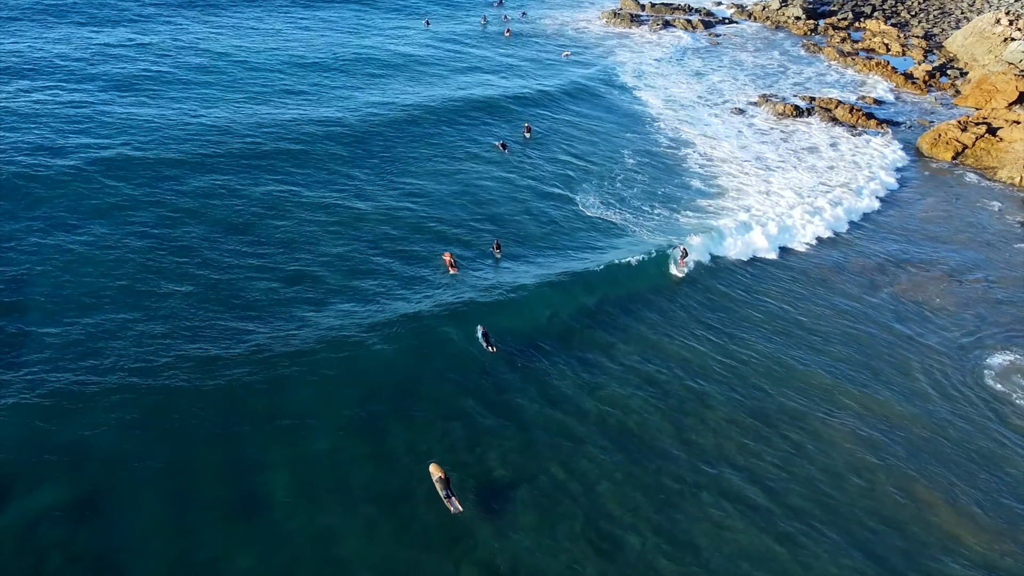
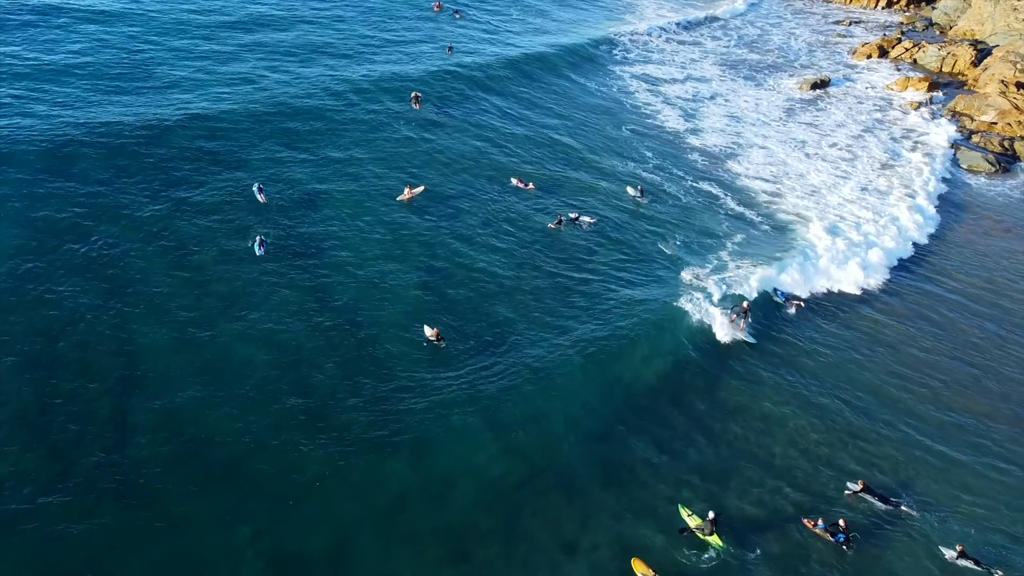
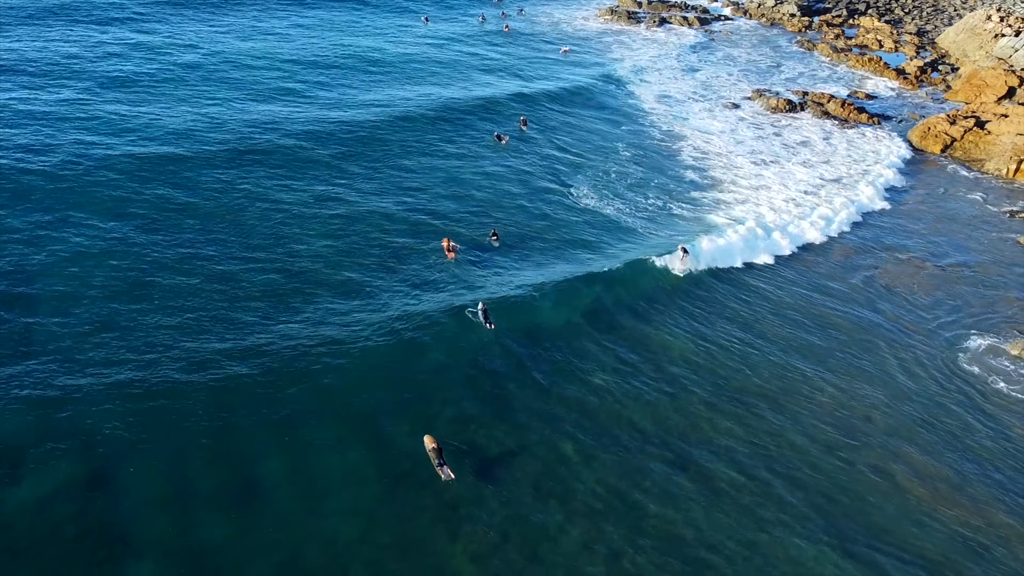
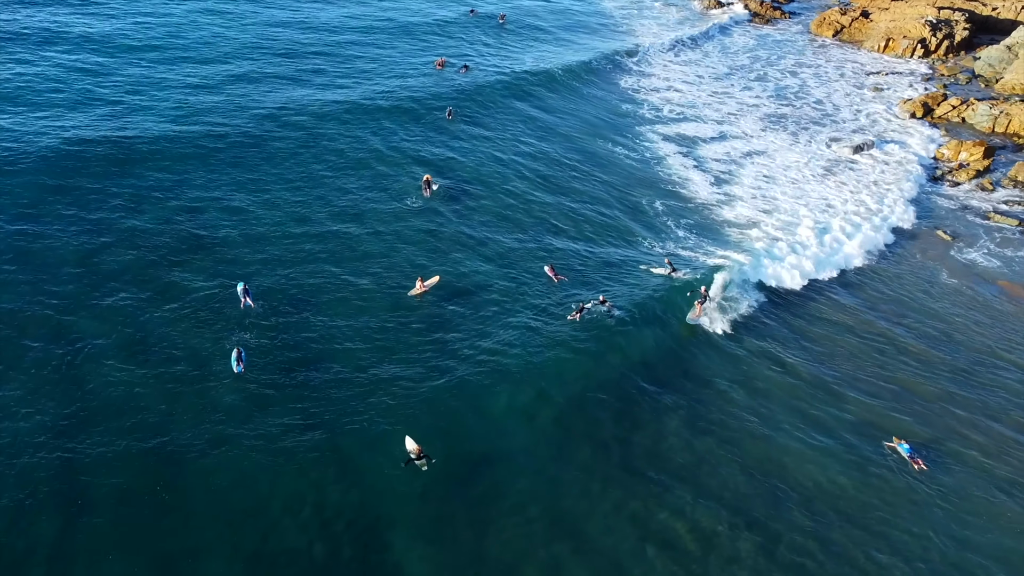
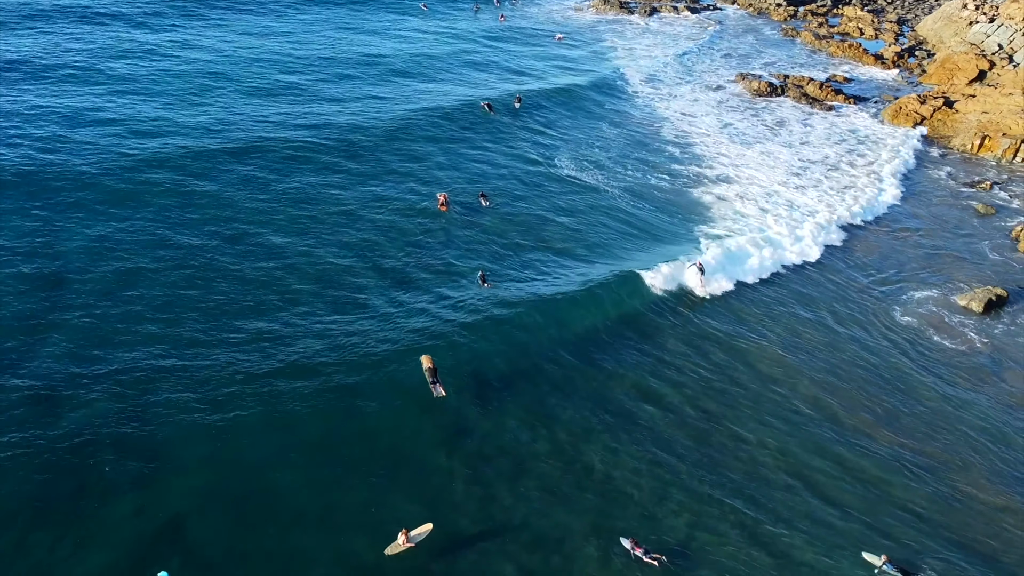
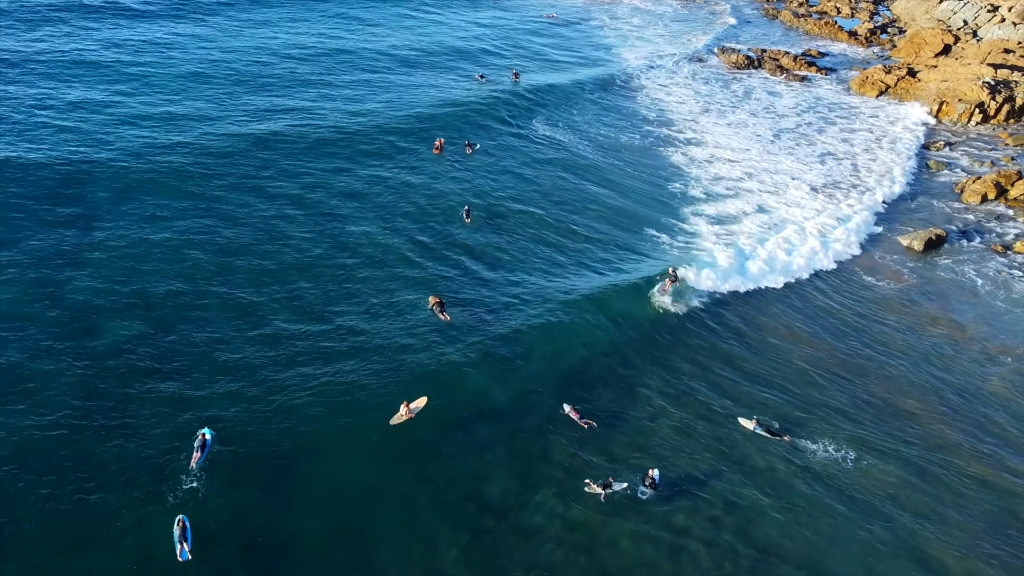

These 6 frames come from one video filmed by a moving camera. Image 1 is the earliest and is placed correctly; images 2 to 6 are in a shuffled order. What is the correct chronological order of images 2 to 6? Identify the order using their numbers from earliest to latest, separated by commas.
3, 5, 6, 4, 2
